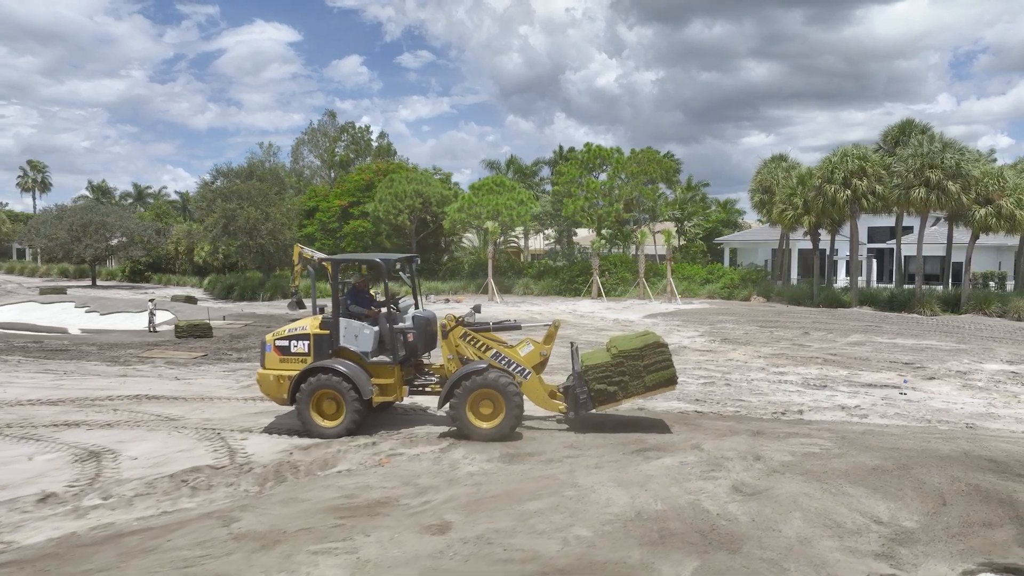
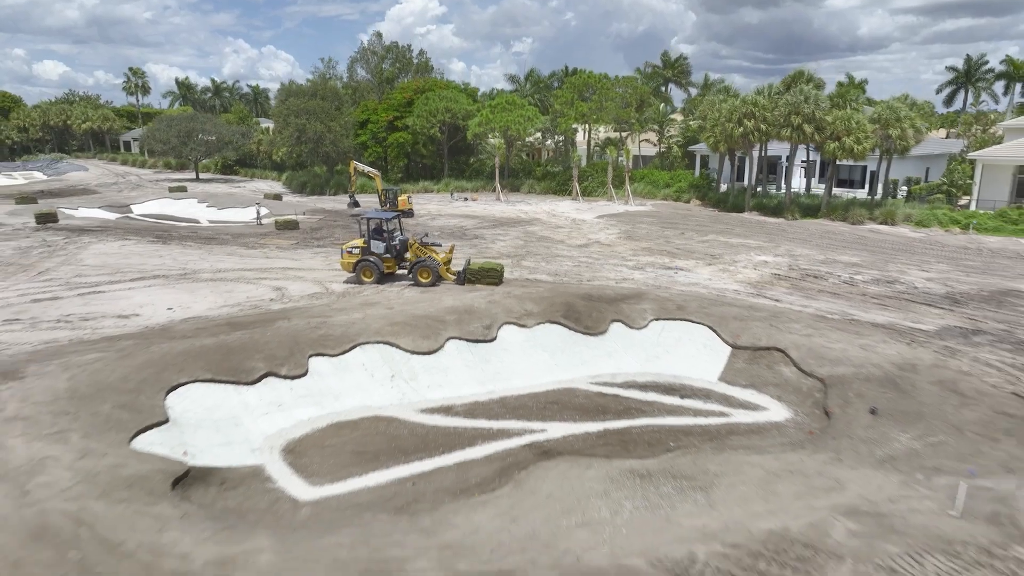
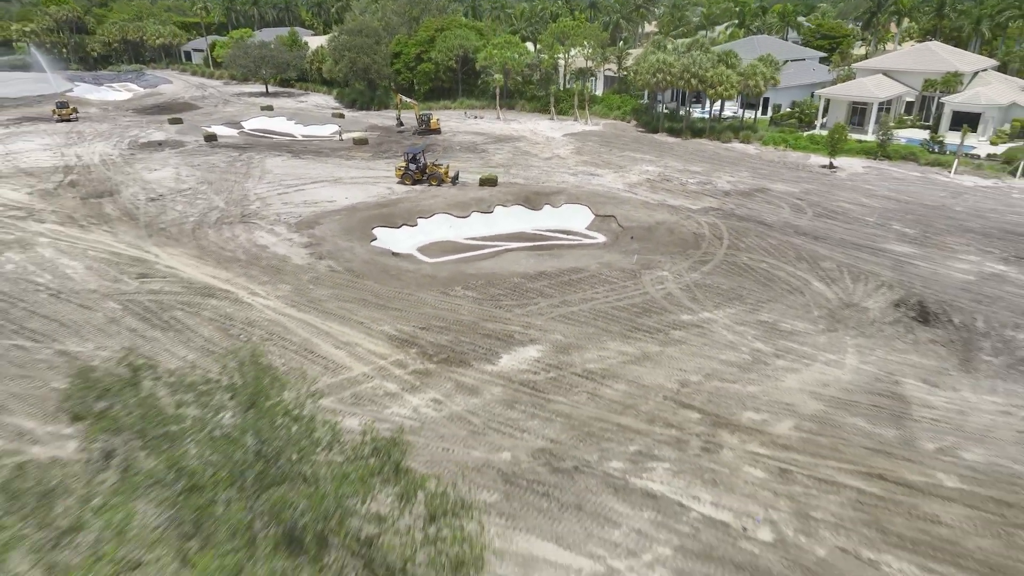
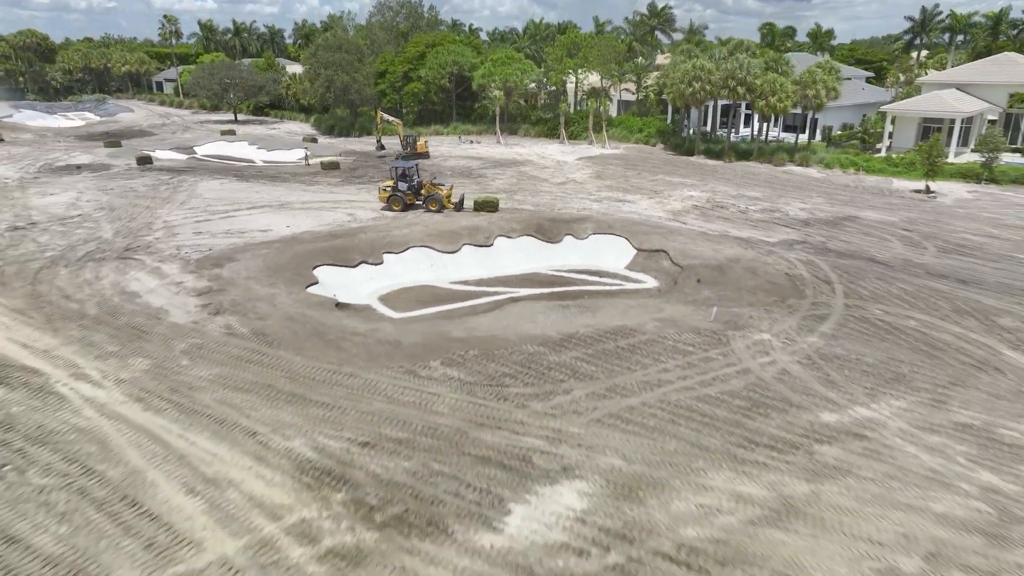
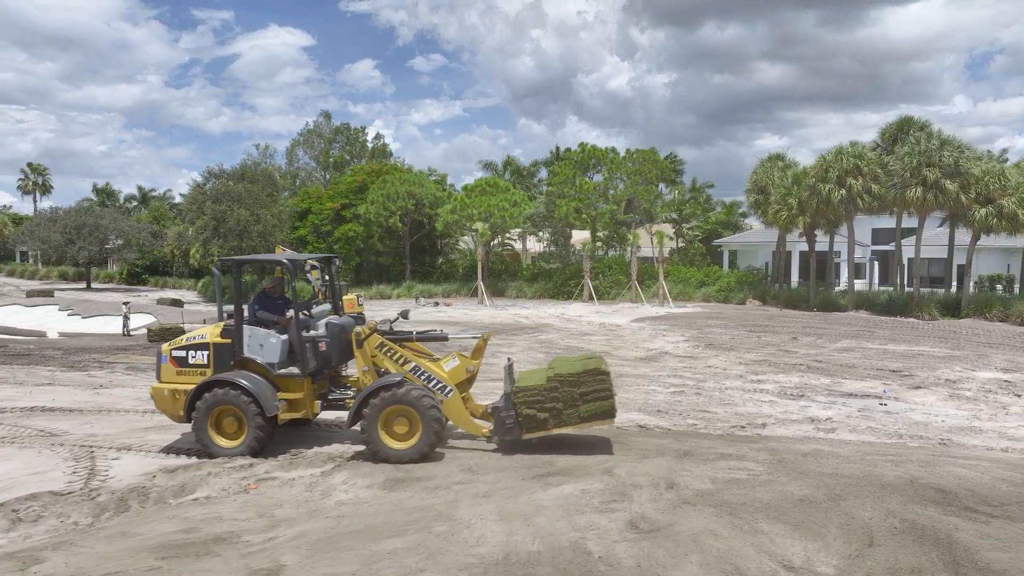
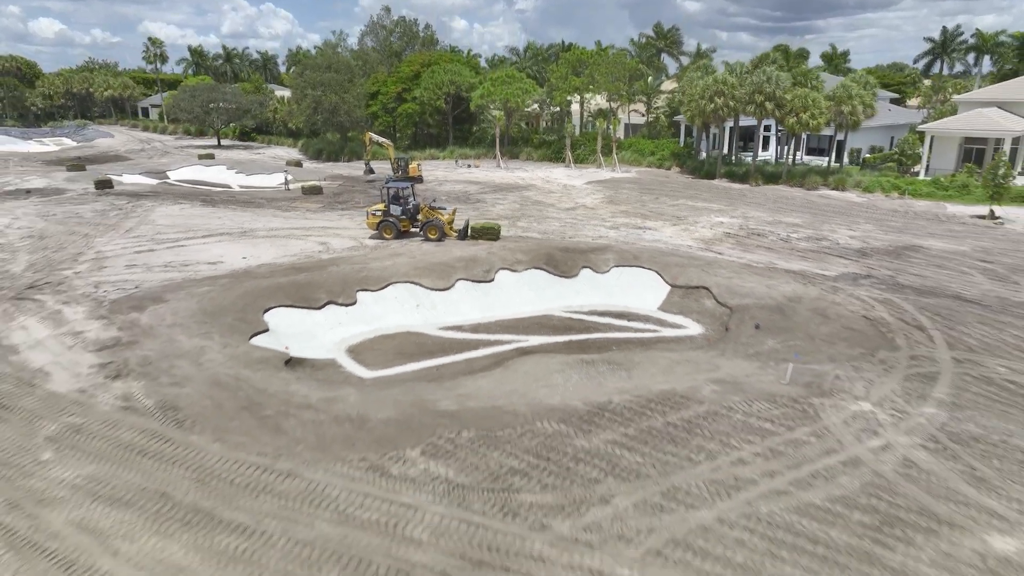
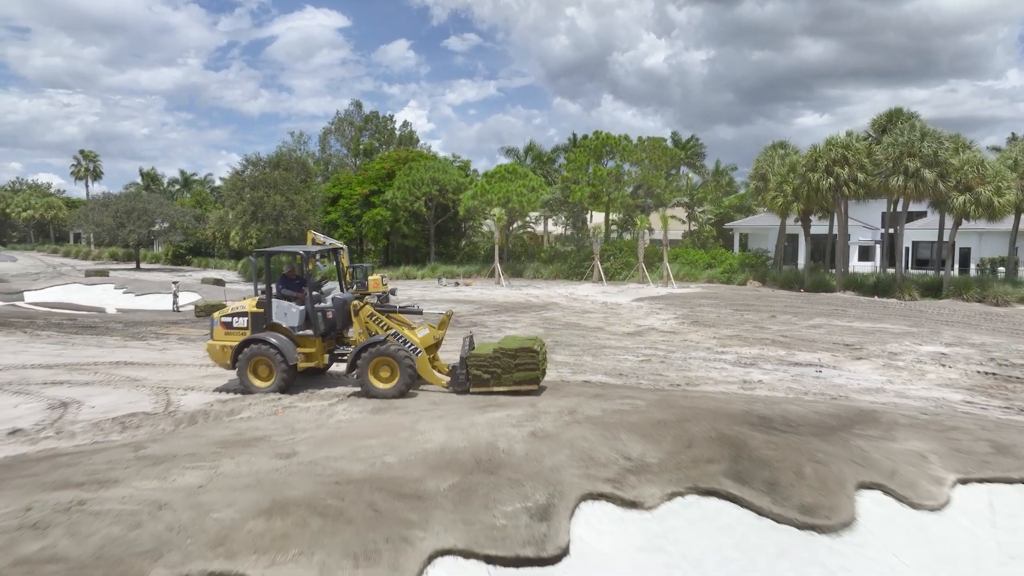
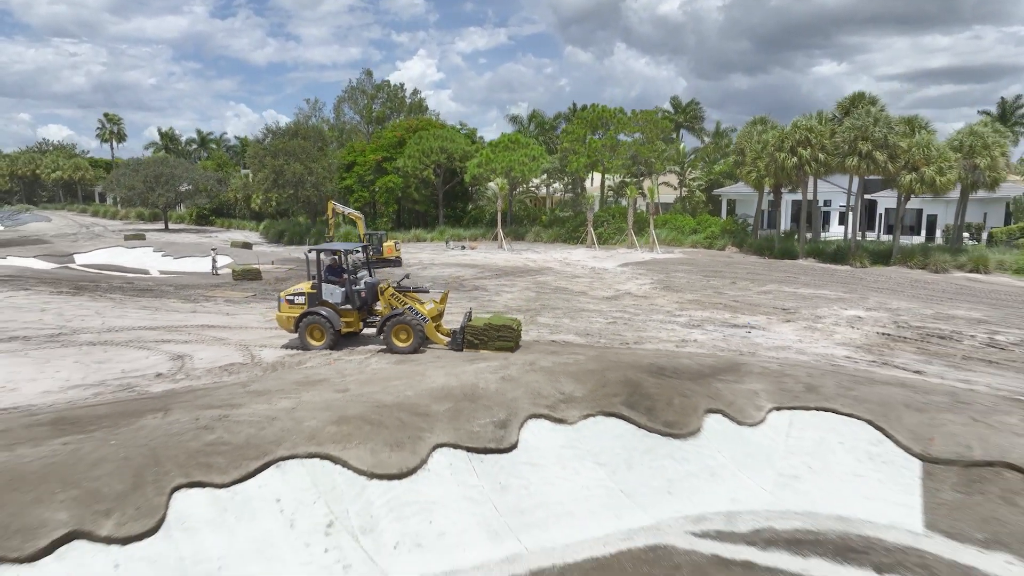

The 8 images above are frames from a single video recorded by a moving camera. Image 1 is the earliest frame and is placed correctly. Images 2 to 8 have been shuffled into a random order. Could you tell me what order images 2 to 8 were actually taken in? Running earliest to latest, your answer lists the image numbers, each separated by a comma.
5, 7, 8, 2, 6, 4, 3
